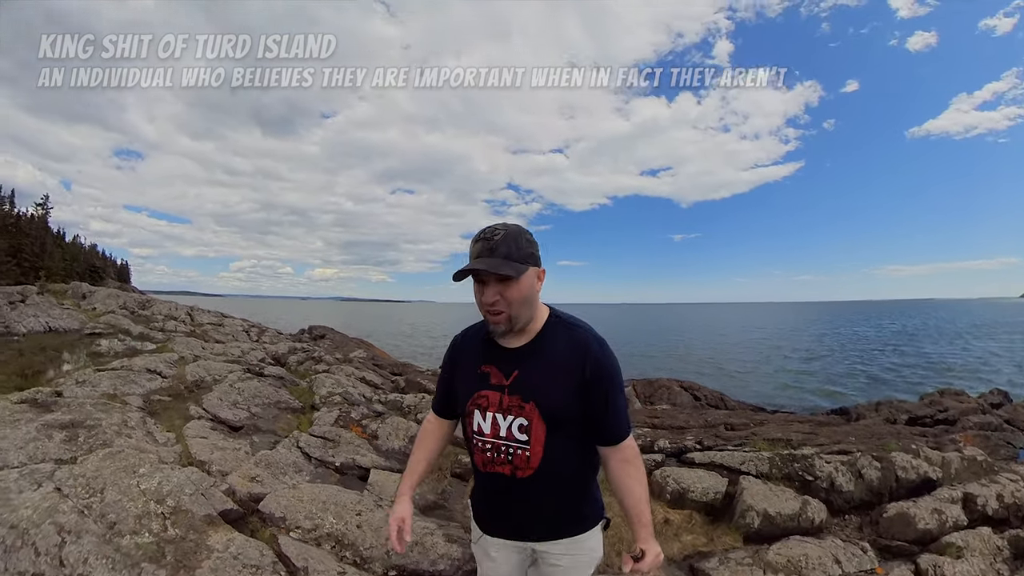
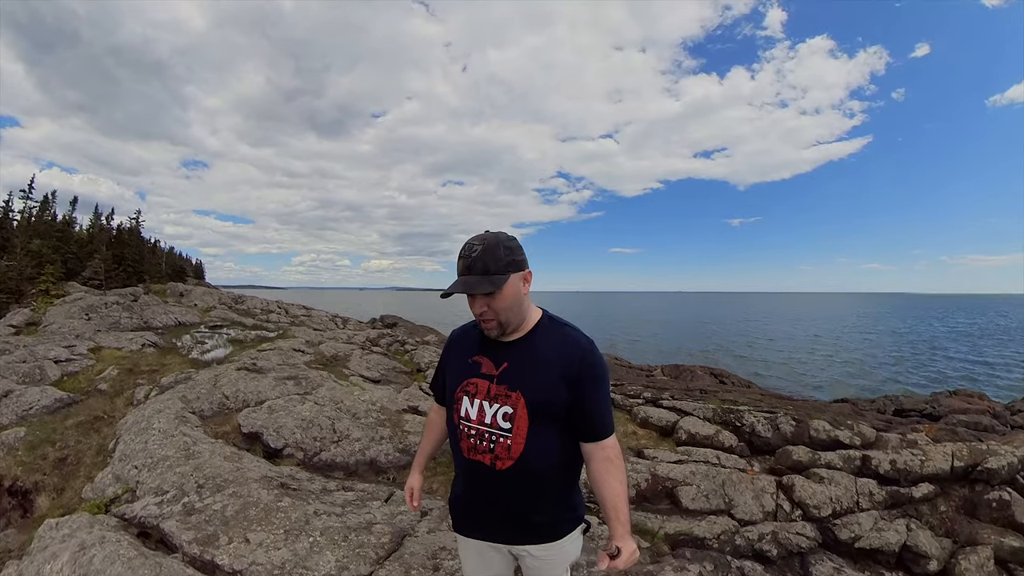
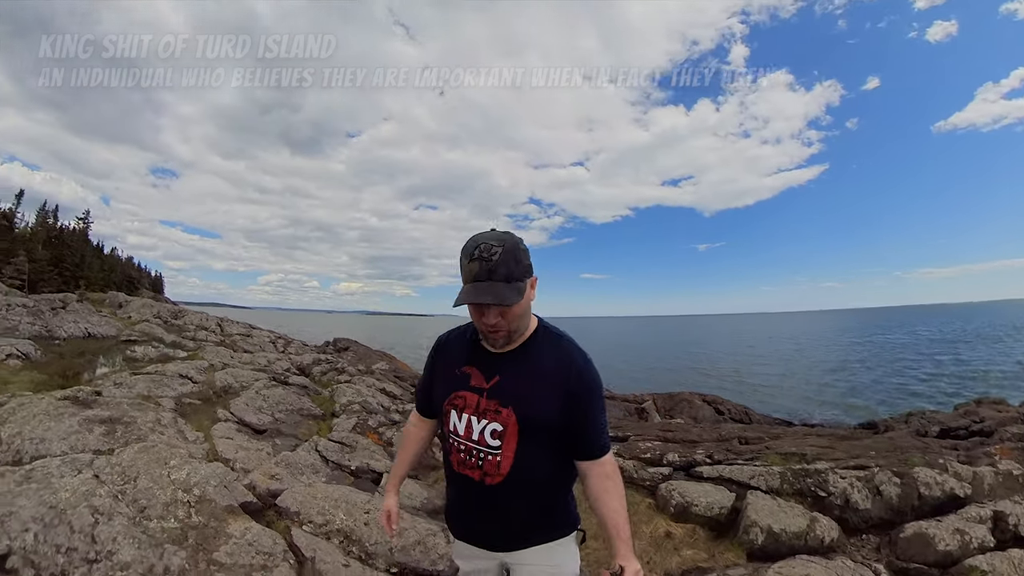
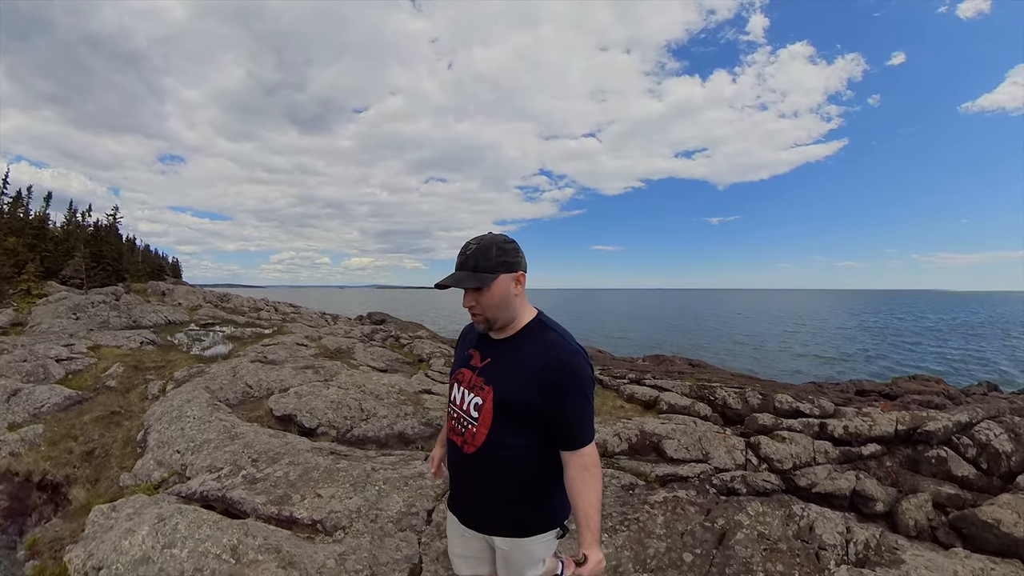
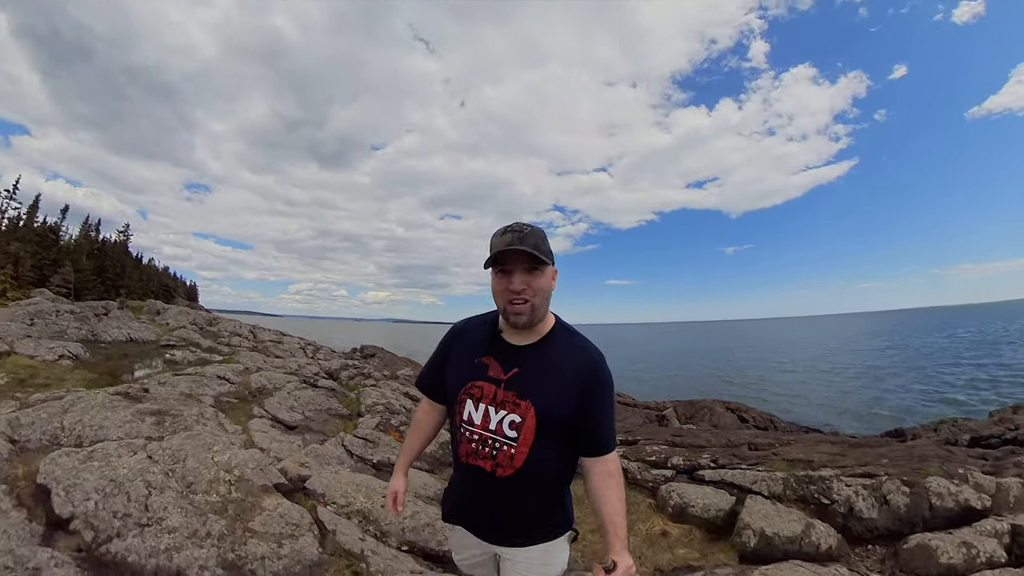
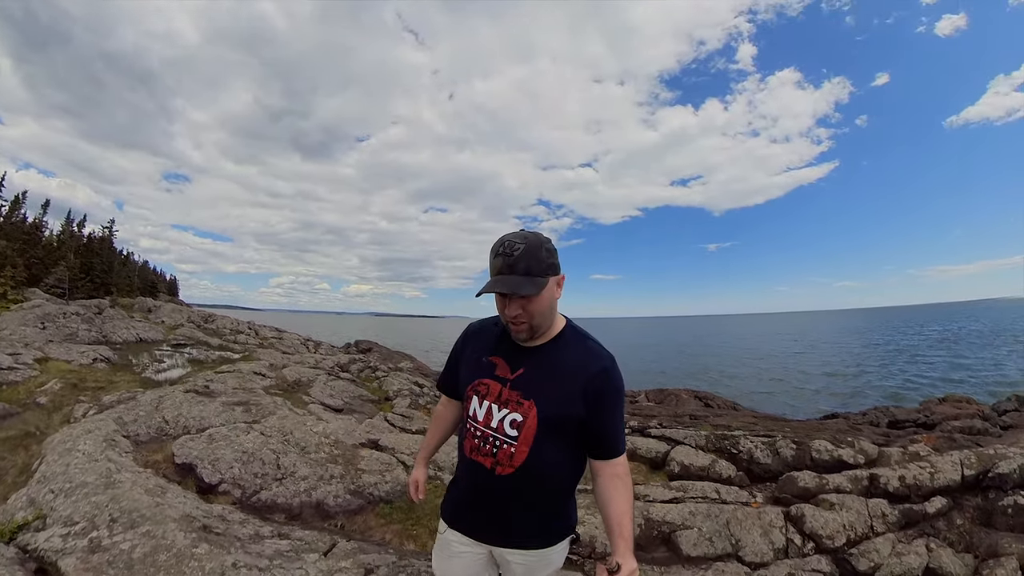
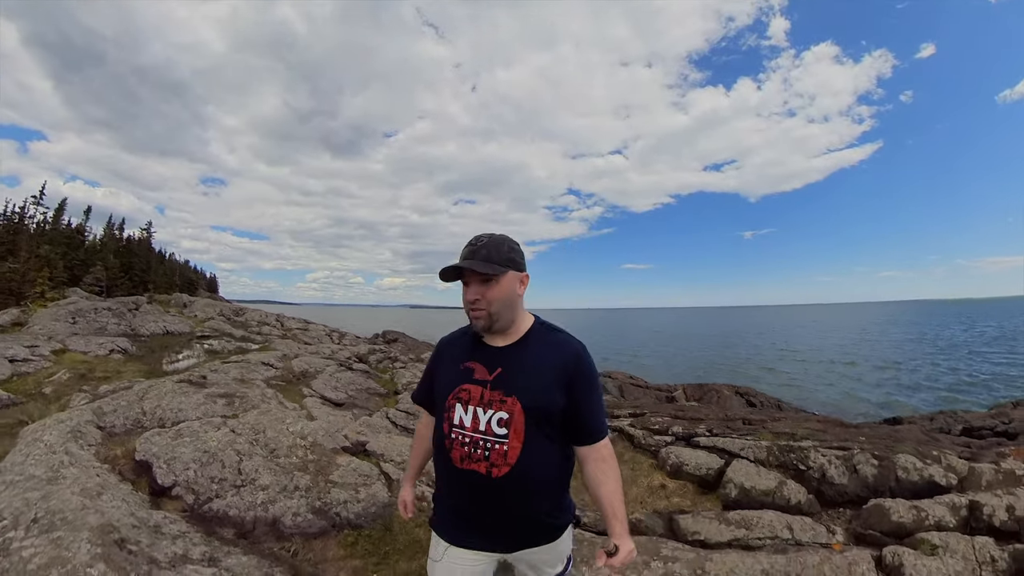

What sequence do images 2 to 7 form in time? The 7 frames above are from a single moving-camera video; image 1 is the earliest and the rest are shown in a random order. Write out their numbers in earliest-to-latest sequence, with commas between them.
3, 5, 7, 6, 2, 4
